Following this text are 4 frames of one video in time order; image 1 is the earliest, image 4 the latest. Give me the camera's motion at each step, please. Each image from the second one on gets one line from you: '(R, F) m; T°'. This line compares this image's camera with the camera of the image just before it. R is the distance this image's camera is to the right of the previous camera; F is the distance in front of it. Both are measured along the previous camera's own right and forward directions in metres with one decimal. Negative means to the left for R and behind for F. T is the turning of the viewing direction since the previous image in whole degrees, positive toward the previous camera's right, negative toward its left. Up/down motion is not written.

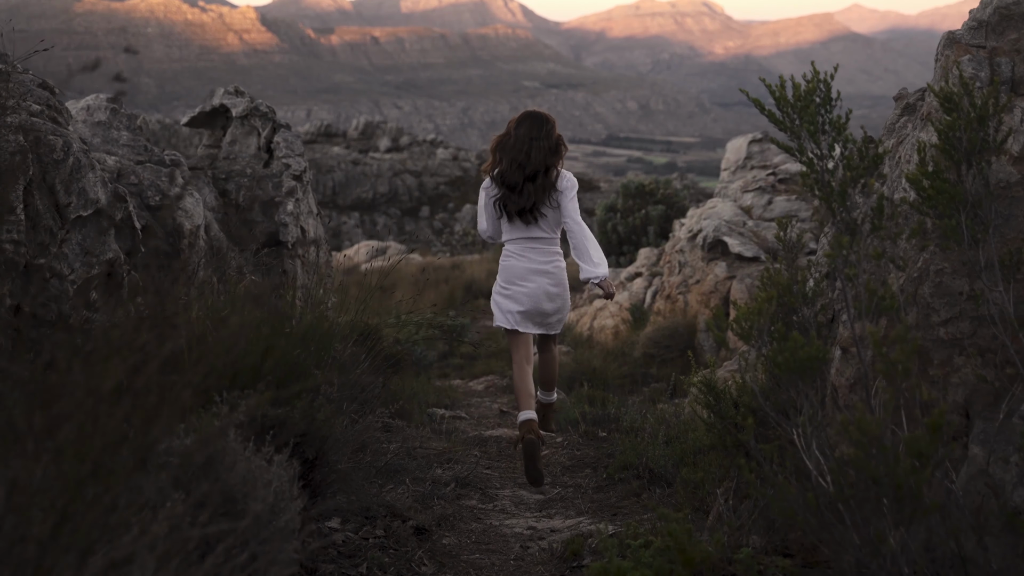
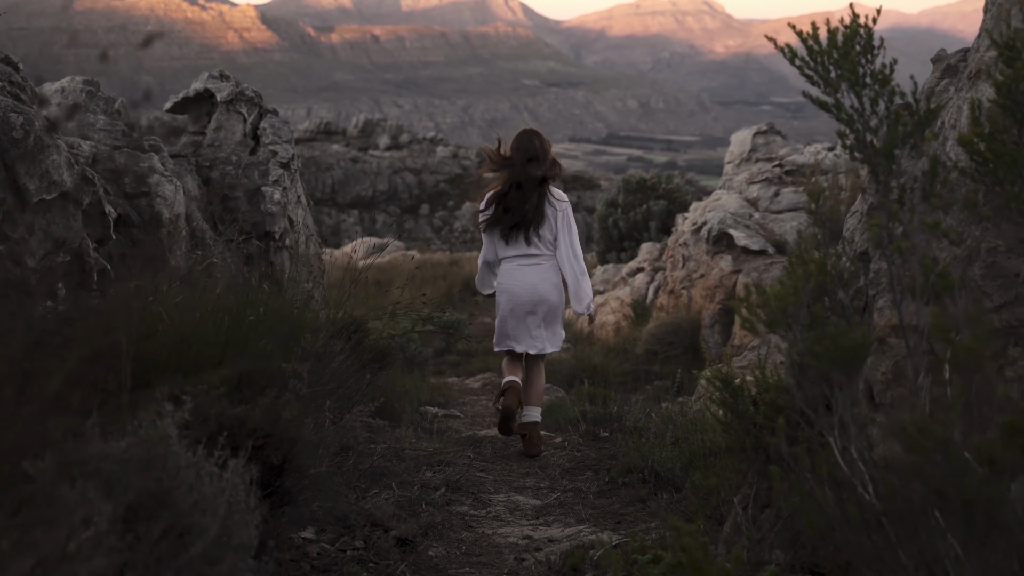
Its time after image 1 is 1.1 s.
(0.0, +0.3) m; 0°
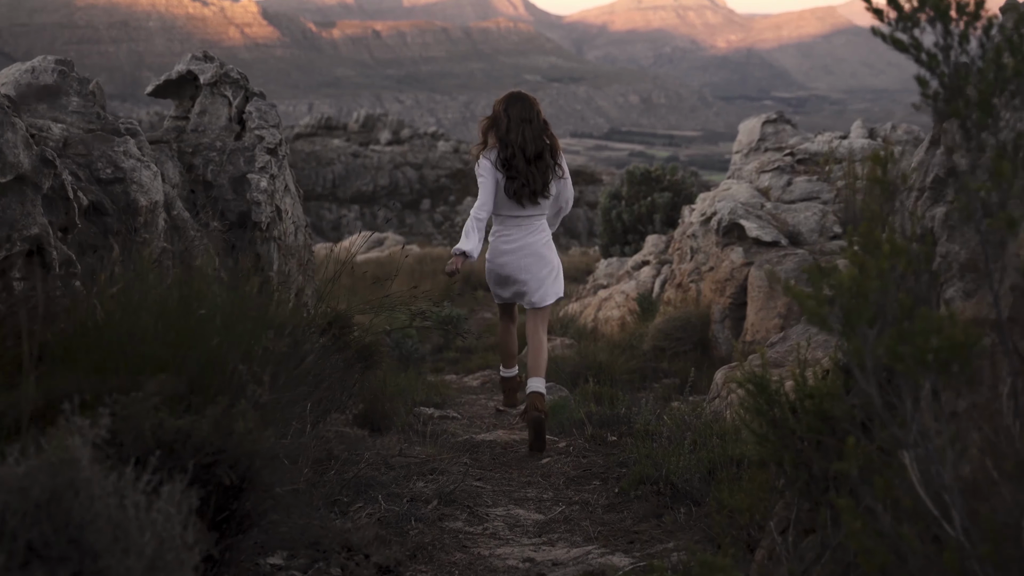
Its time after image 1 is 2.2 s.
(0.0, +0.4) m; 0°
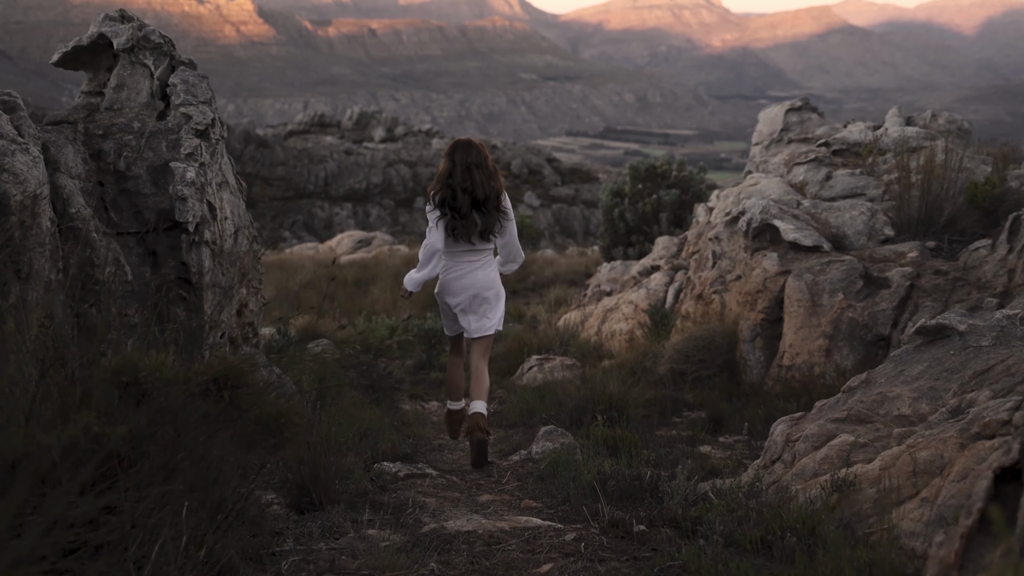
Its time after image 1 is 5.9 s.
(0.0, +1.4) m; 0°
